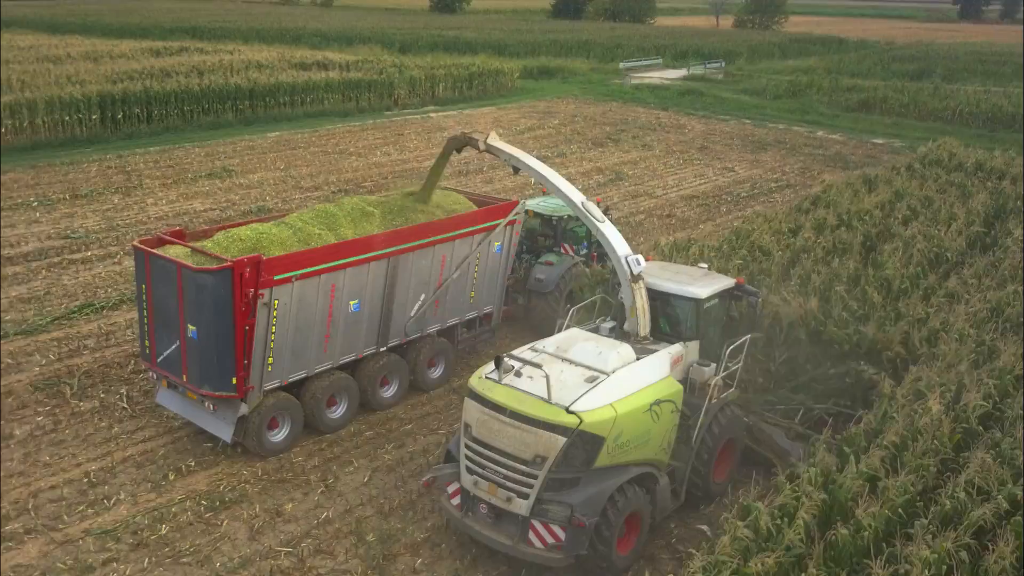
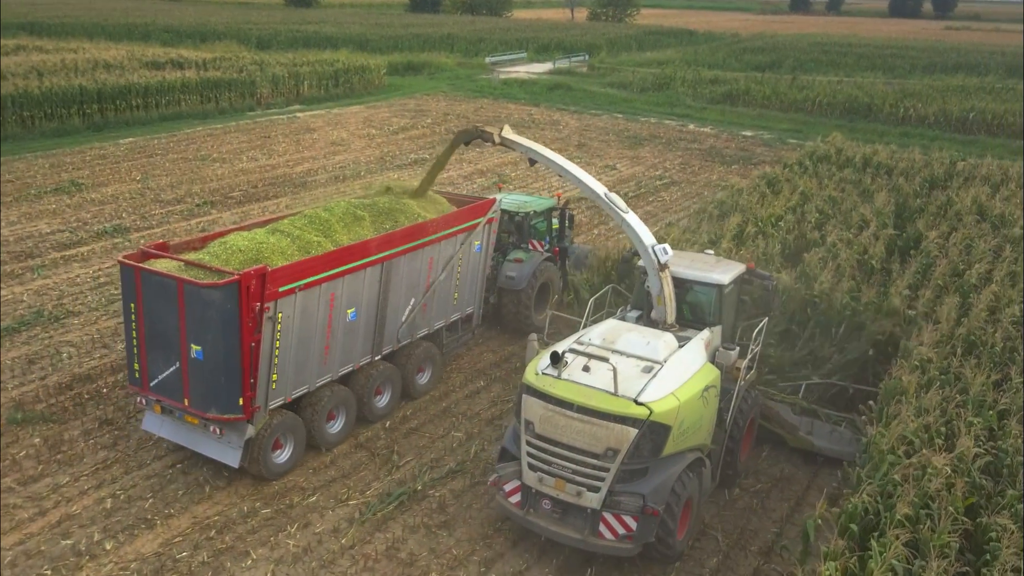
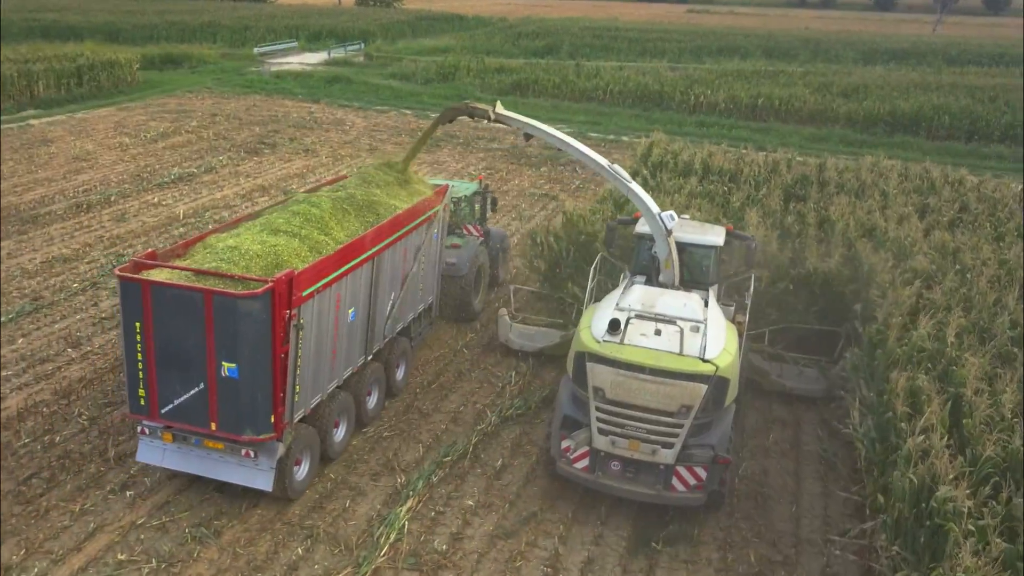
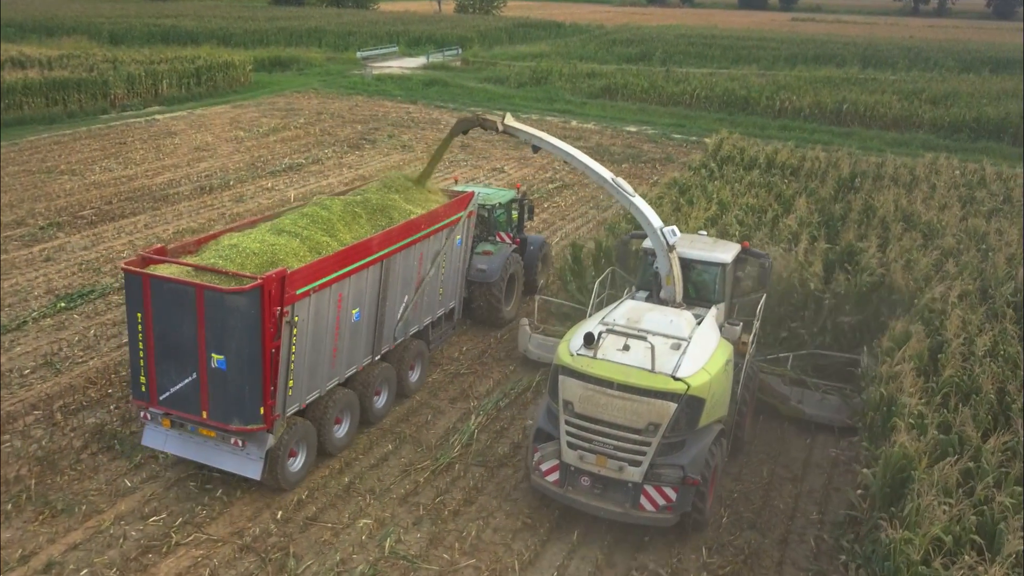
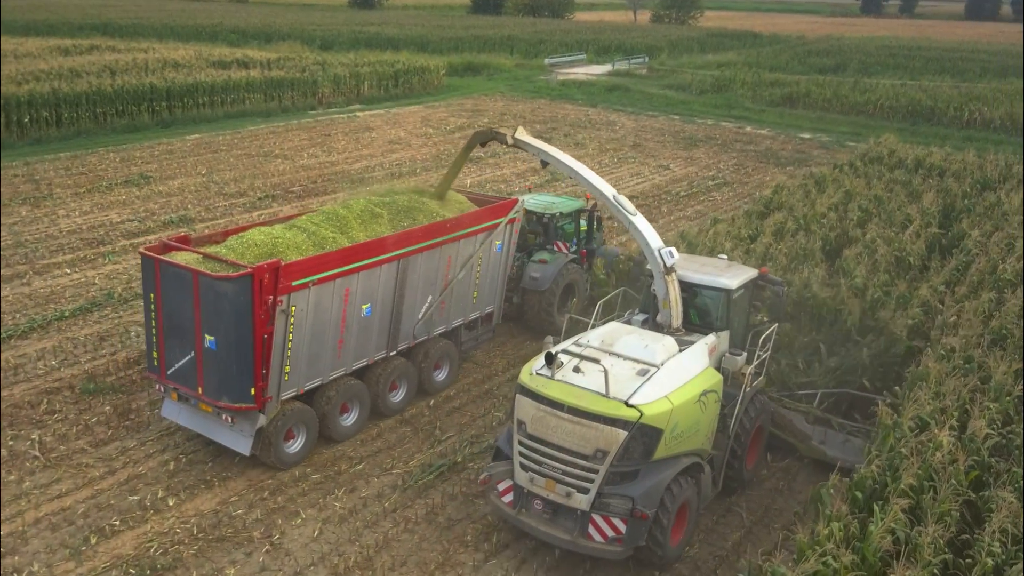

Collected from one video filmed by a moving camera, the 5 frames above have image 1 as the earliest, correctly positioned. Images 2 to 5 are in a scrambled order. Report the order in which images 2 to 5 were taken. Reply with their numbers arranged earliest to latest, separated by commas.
5, 2, 4, 3
